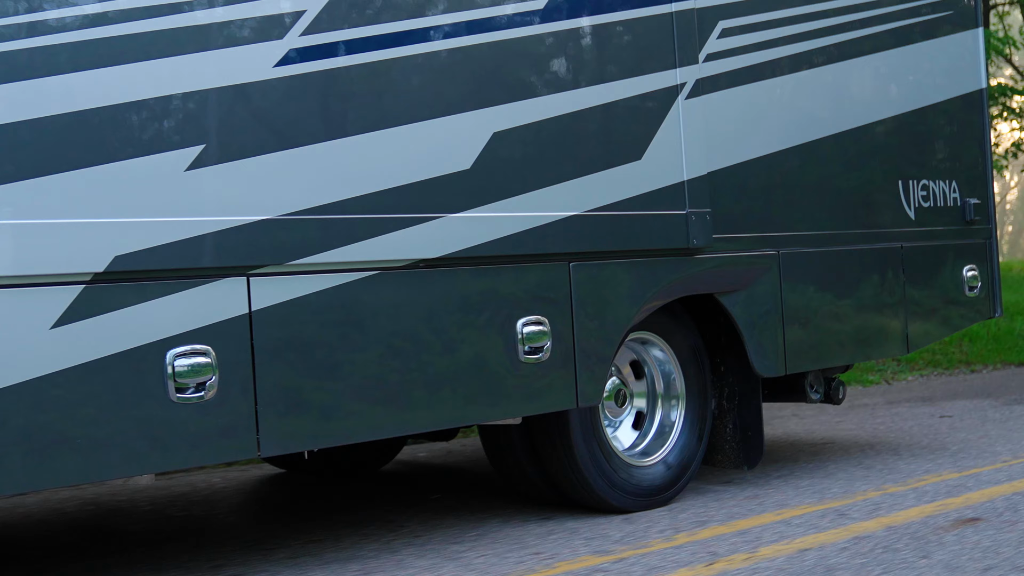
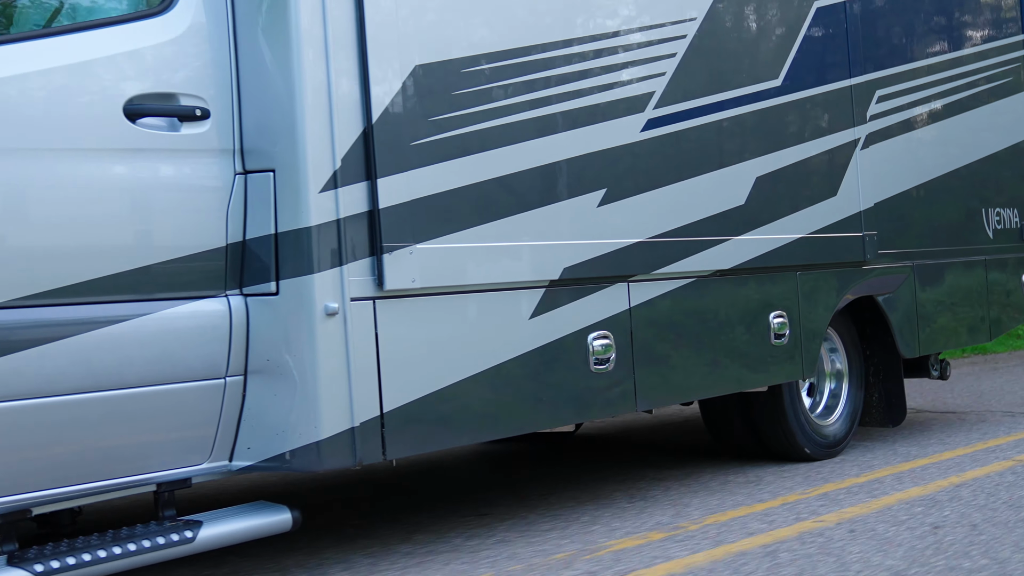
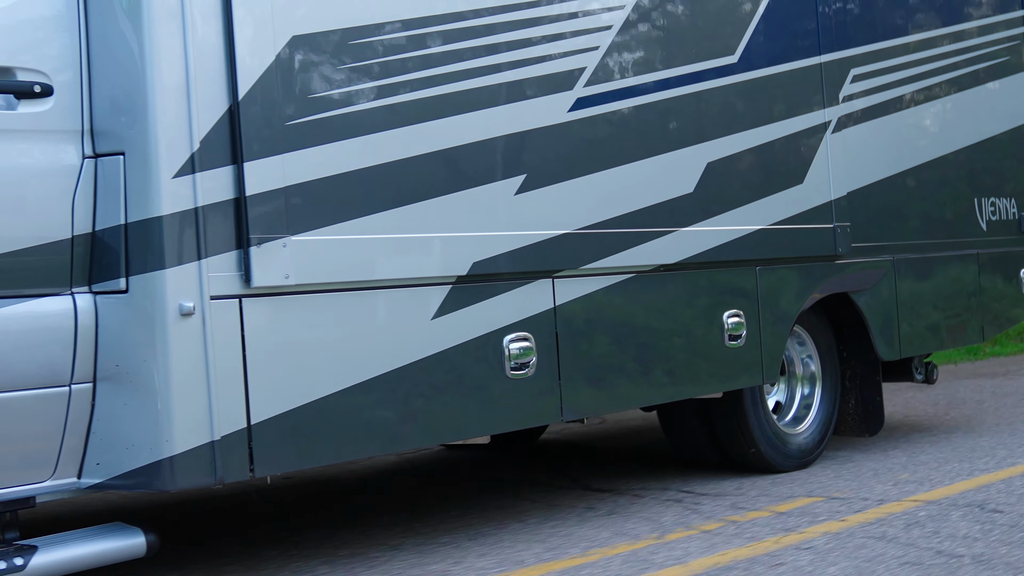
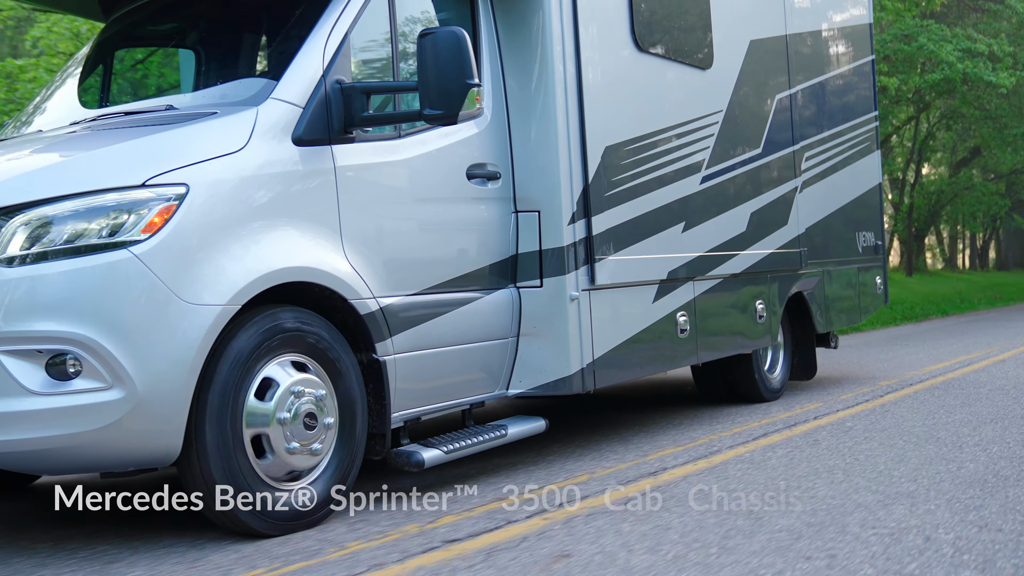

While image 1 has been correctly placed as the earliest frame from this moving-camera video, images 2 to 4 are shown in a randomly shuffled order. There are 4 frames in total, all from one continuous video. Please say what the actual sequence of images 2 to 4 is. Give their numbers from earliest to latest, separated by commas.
3, 2, 4
